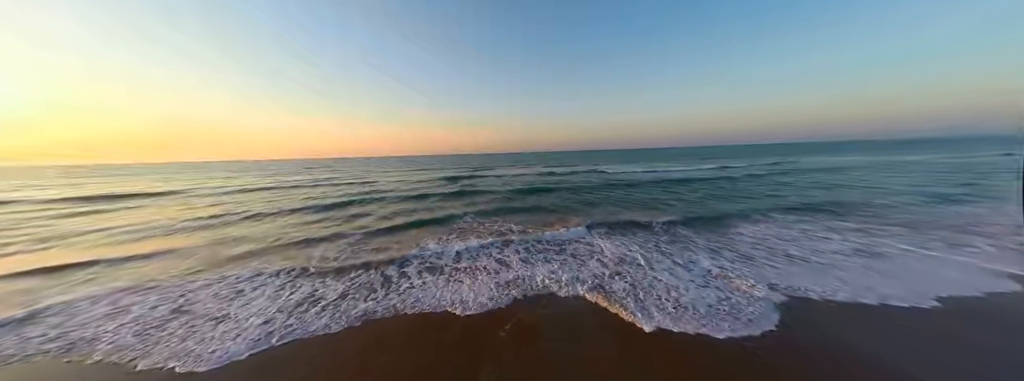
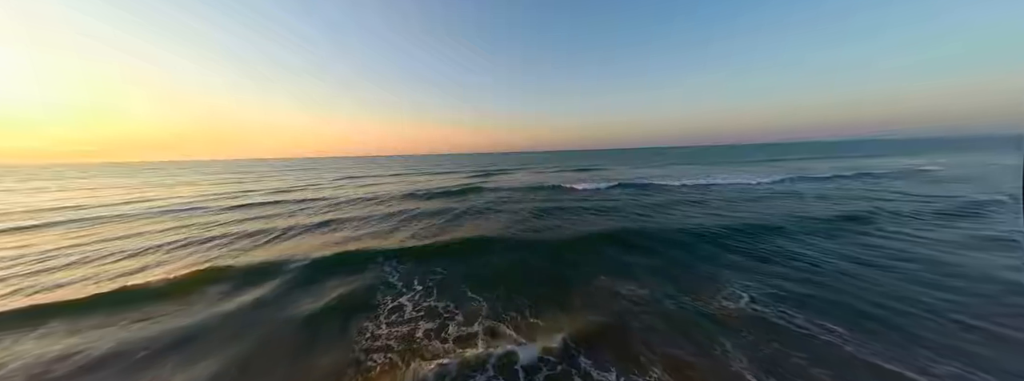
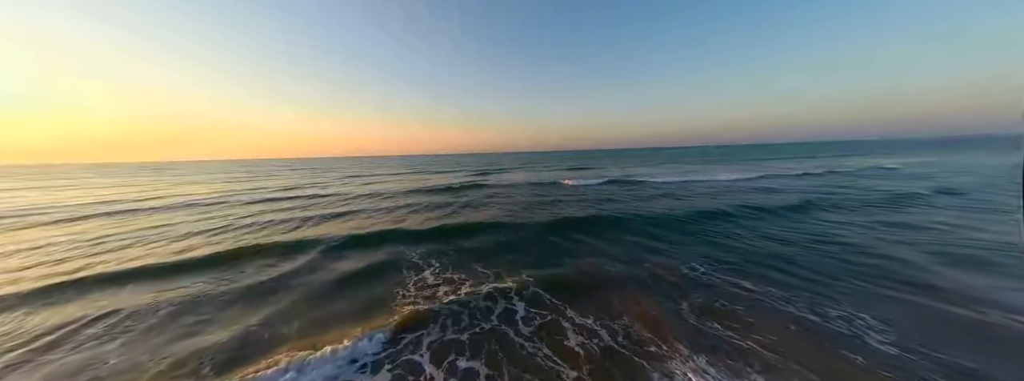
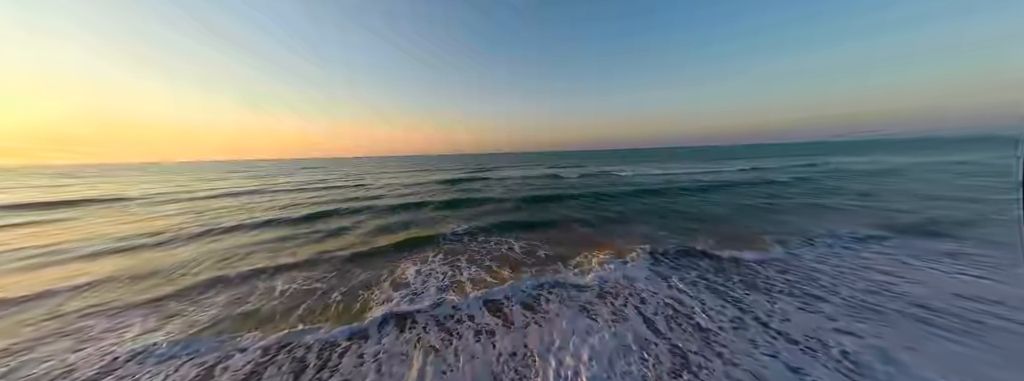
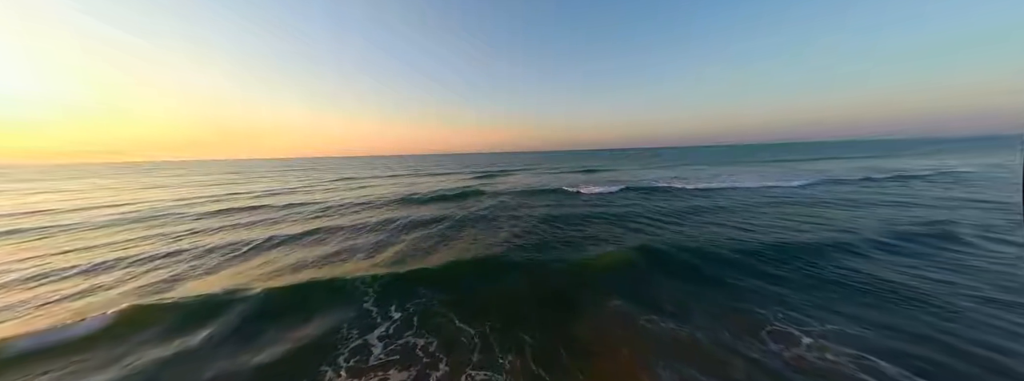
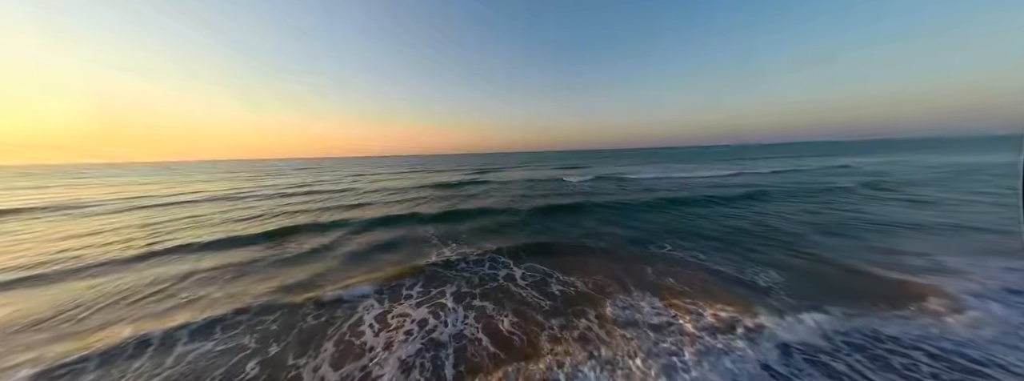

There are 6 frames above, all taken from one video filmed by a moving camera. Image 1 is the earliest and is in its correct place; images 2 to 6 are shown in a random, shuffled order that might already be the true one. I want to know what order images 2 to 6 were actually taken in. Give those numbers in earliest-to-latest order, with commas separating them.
4, 6, 3, 2, 5
